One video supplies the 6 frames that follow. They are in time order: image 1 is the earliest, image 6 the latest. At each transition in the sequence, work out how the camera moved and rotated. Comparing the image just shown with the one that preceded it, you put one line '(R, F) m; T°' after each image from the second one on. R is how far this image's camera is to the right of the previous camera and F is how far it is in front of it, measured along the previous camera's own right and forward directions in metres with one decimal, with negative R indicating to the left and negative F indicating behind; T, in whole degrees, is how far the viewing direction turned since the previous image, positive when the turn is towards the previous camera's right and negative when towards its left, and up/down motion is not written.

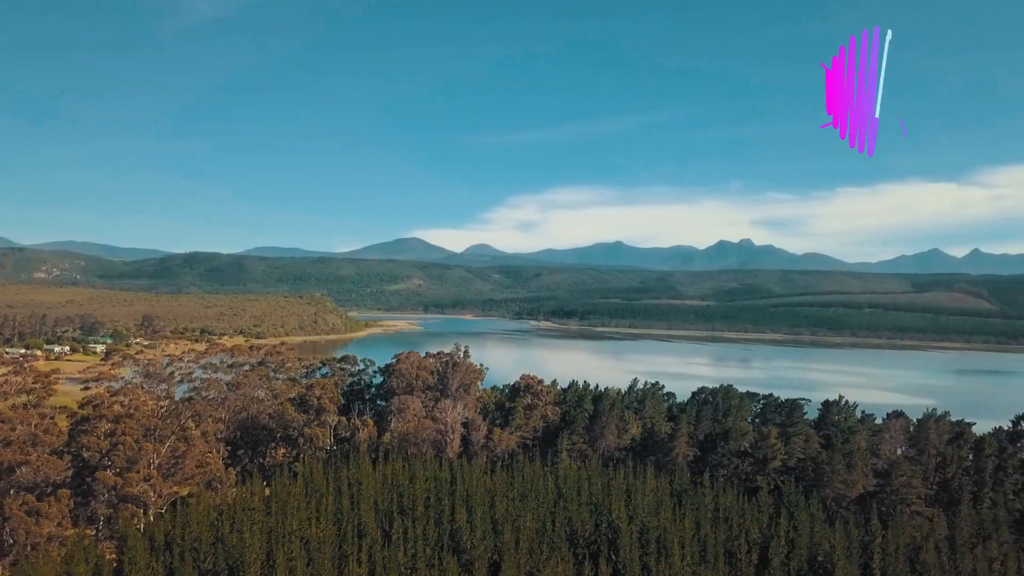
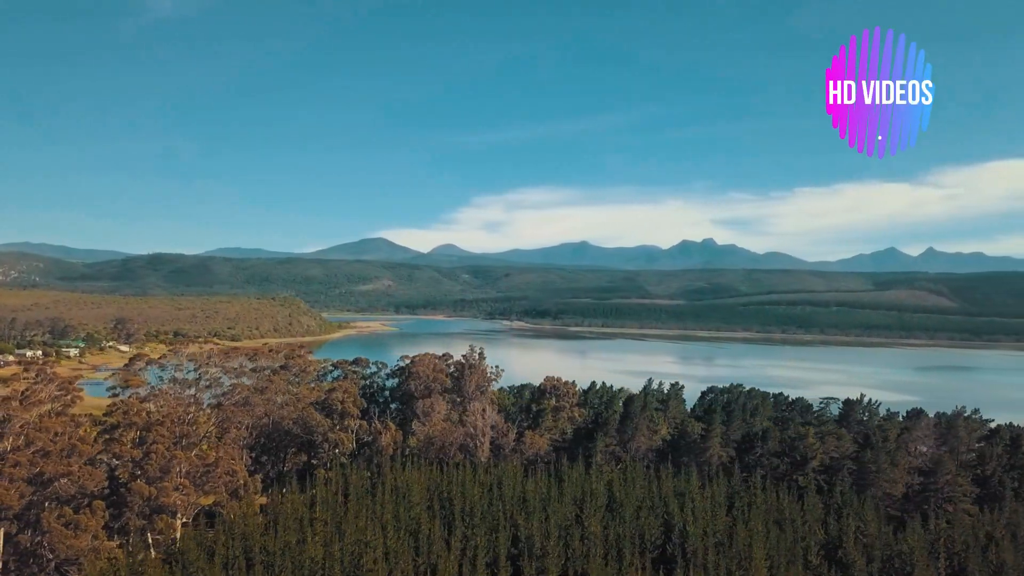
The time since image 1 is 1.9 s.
(-3.1, +0.6) m; +2°
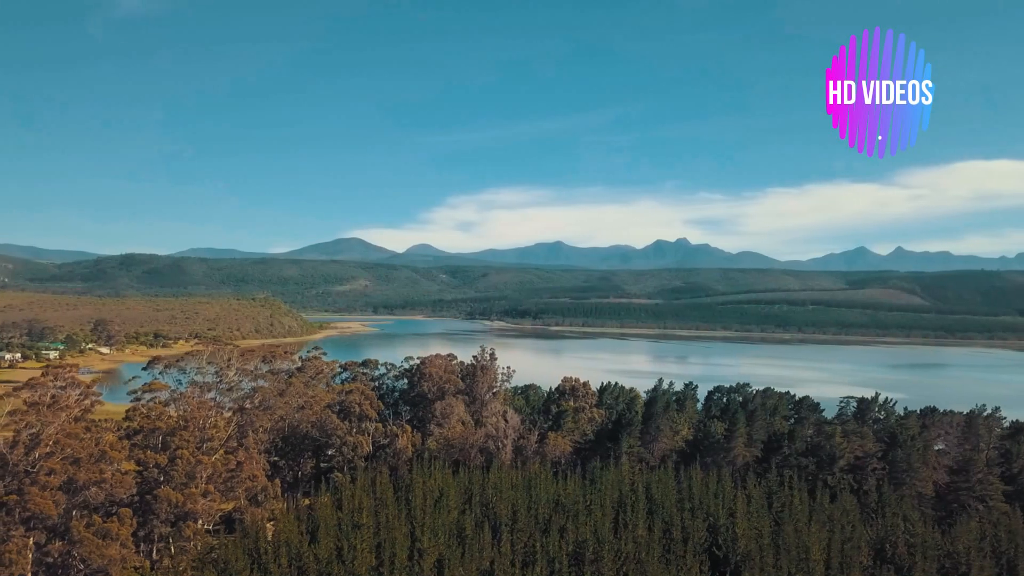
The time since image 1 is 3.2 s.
(-2.2, +0.4) m; +1°
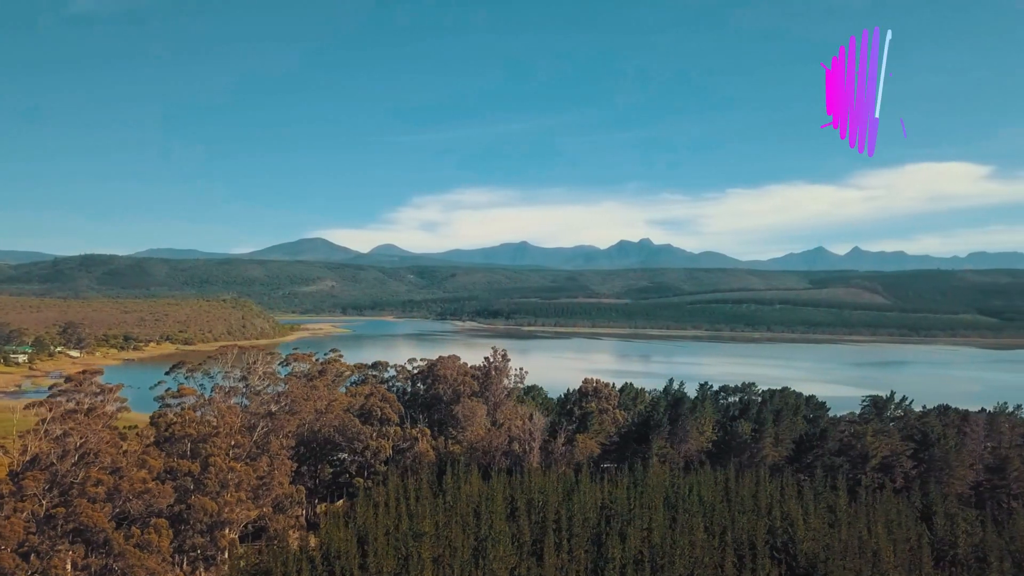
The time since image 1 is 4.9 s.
(-2.9, +0.6) m; +2°
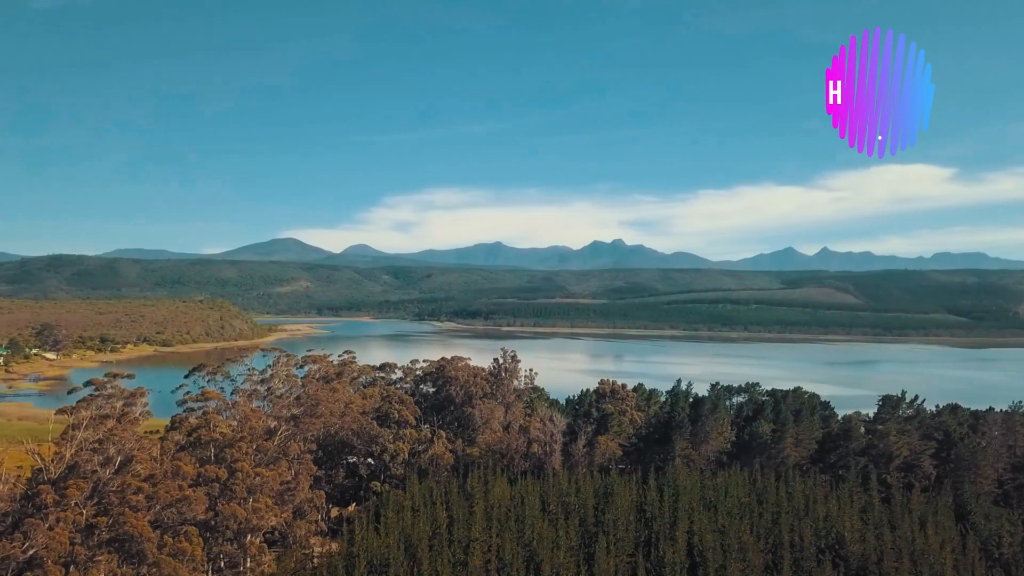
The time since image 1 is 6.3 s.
(-2.2, +0.4) m; +2°
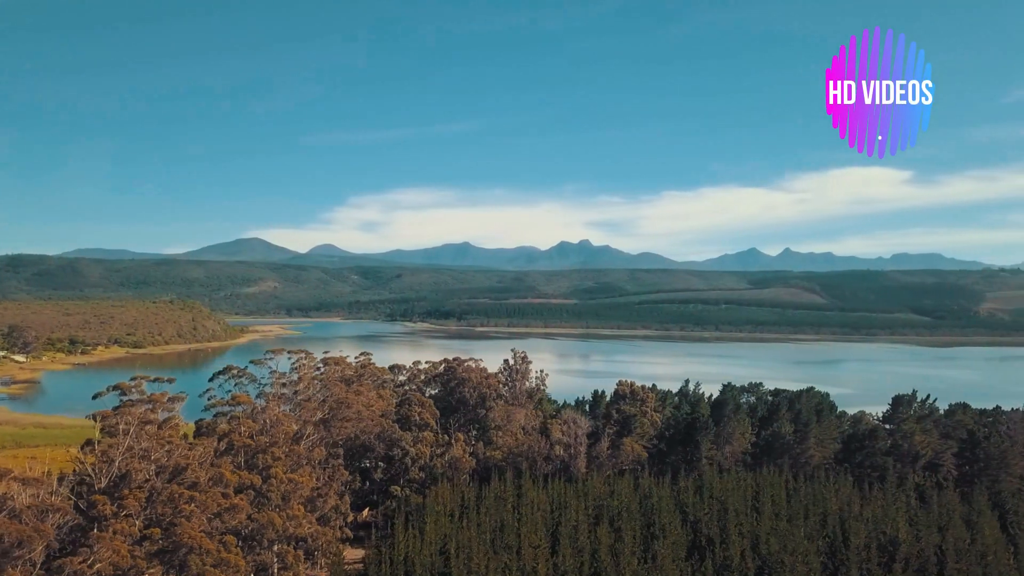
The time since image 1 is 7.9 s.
(-2.6, +0.5) m; +2°
